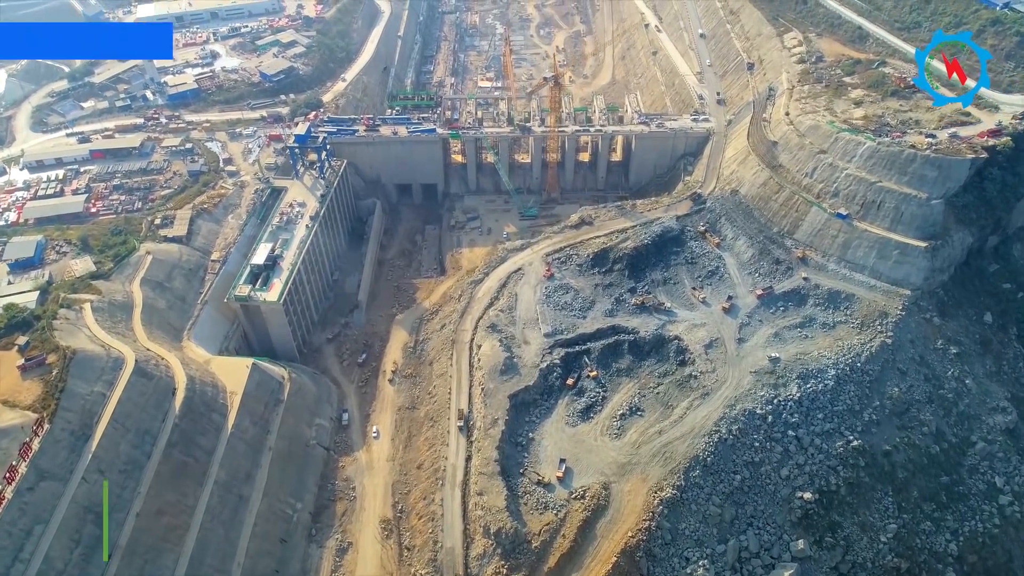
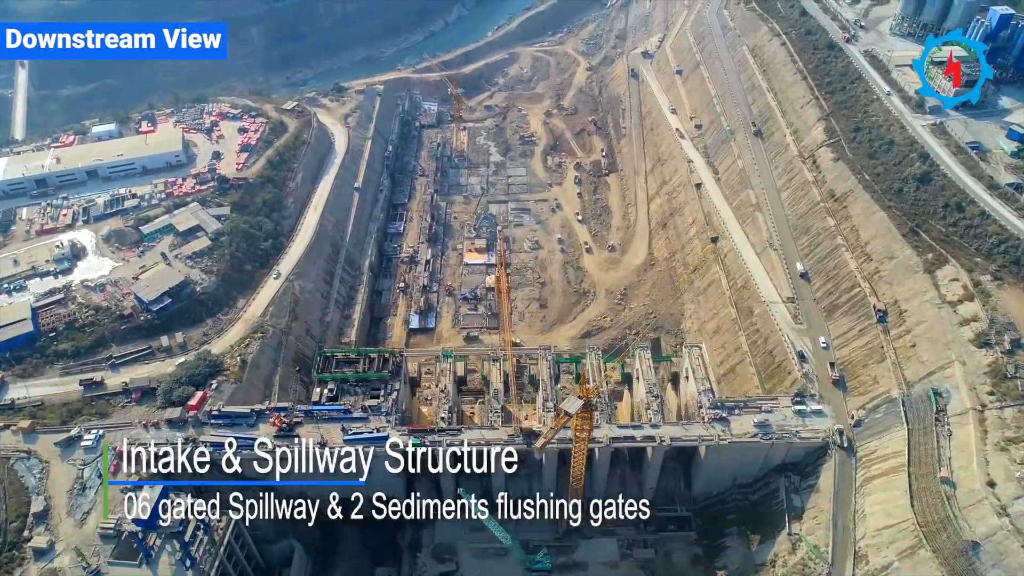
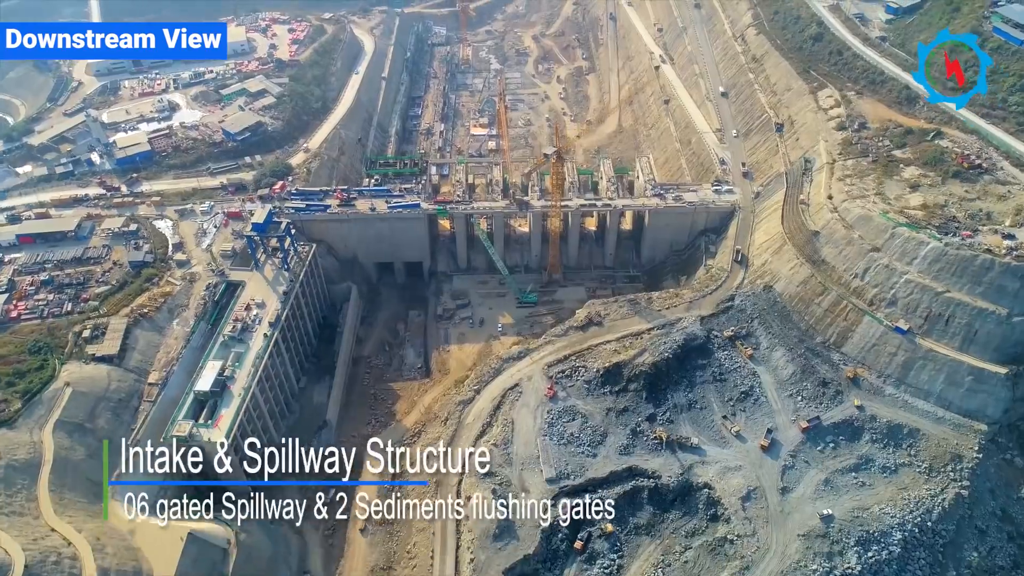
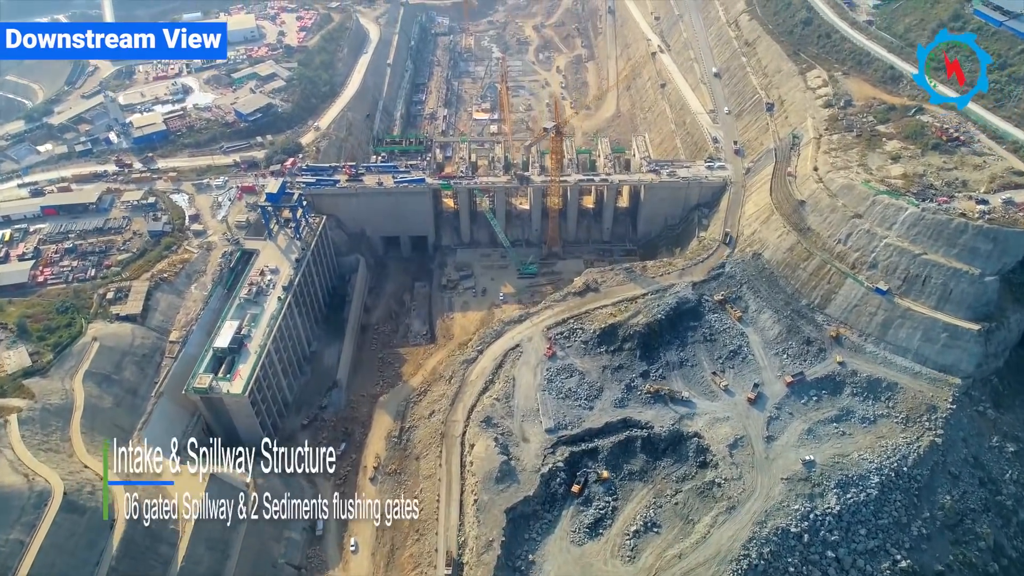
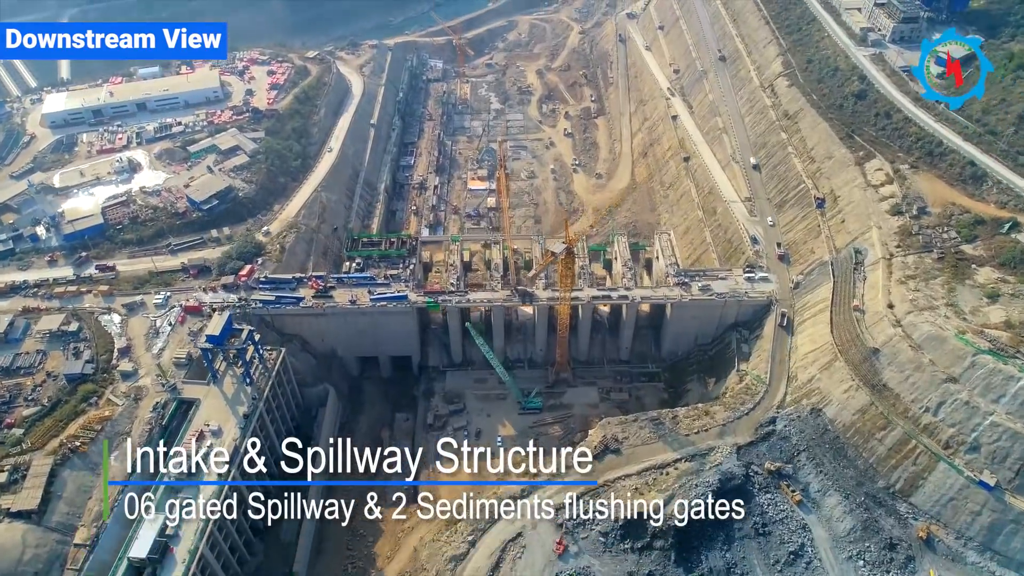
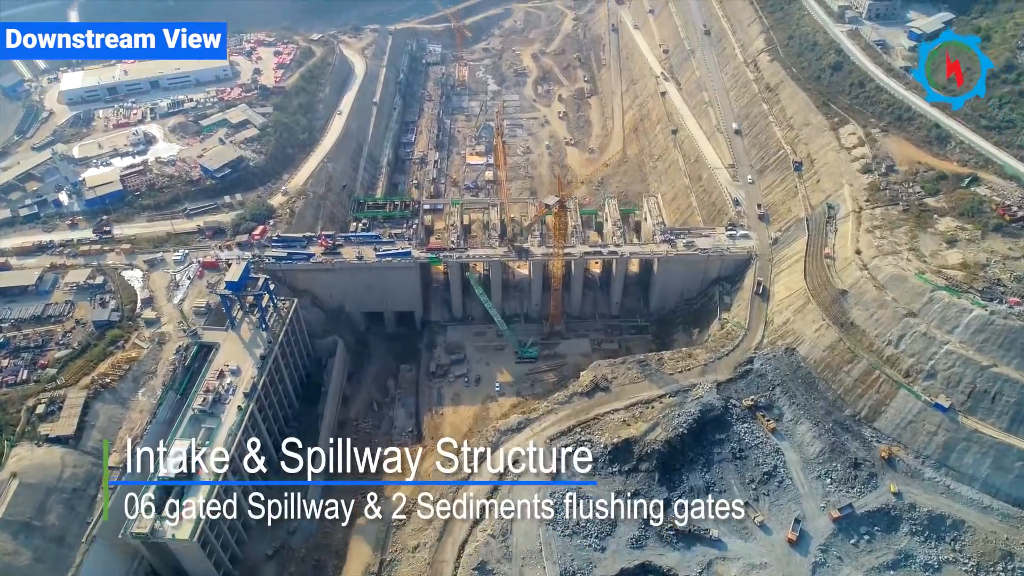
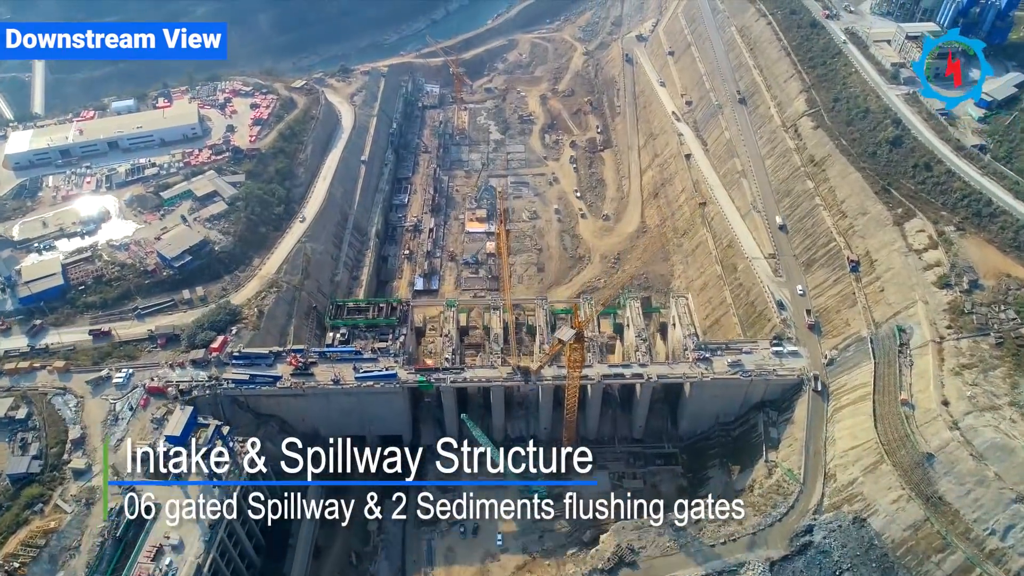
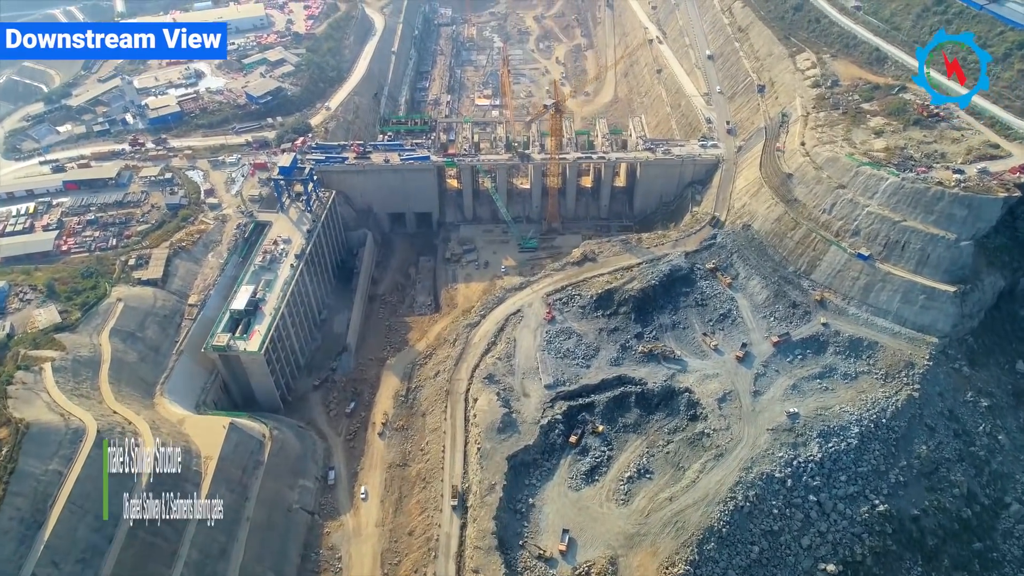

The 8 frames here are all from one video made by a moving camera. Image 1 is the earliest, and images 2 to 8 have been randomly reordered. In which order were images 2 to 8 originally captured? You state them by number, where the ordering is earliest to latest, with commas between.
8, 4, 3, 6, 5, 7, 2
